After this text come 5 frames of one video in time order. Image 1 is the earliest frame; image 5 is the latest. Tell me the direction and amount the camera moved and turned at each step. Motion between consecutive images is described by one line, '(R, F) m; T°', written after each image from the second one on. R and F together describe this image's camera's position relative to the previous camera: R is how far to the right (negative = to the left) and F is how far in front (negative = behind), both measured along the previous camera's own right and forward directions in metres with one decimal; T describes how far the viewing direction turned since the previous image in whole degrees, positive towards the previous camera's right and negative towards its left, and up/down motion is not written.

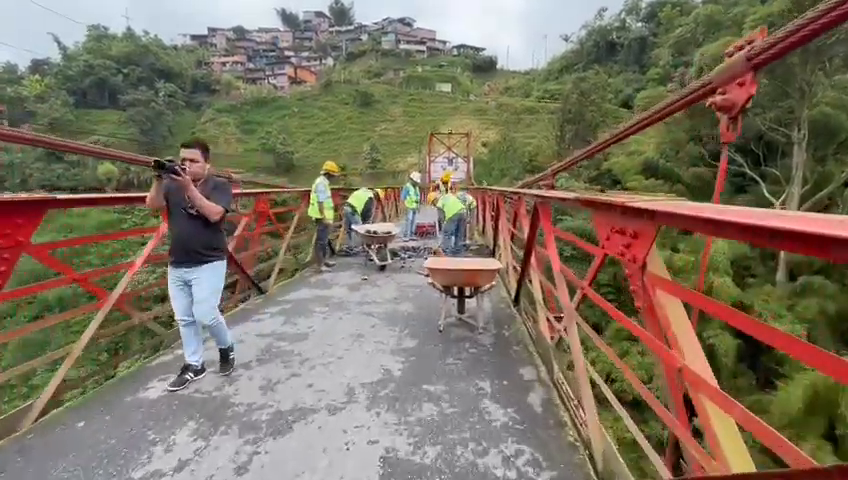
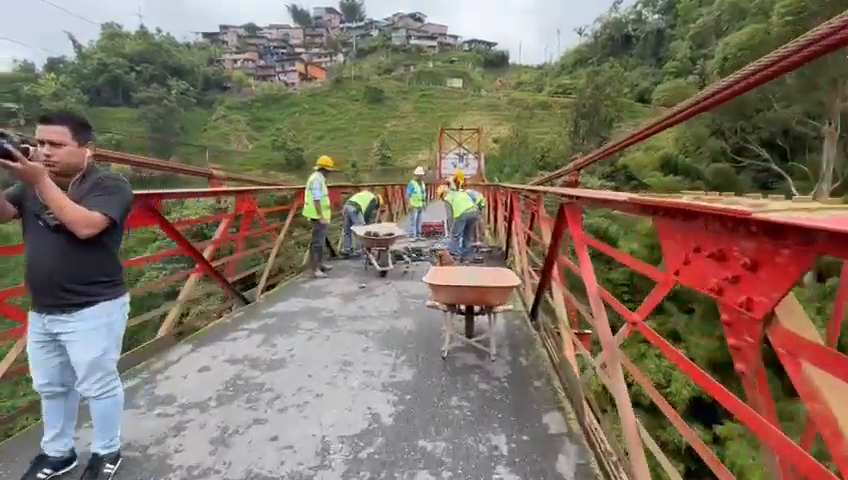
(+0.1, +0.6) m; -1°
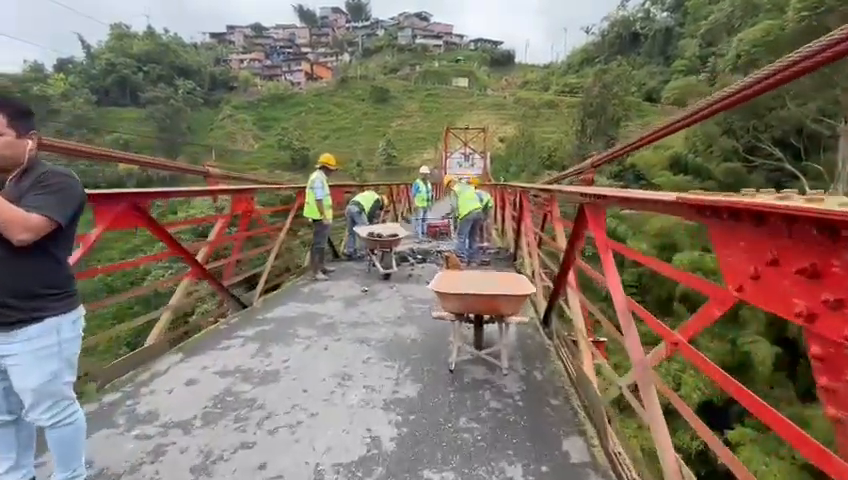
(0.0, +0.2) m; -1°
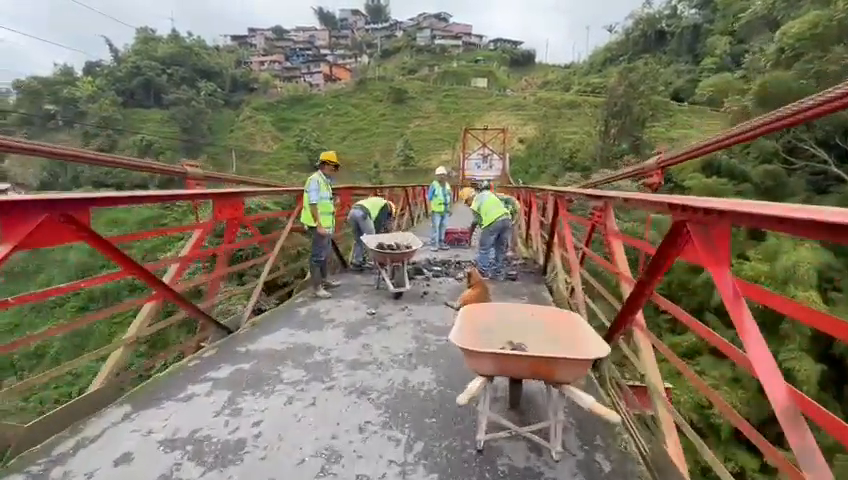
(0.0, +0.7) m; -2°
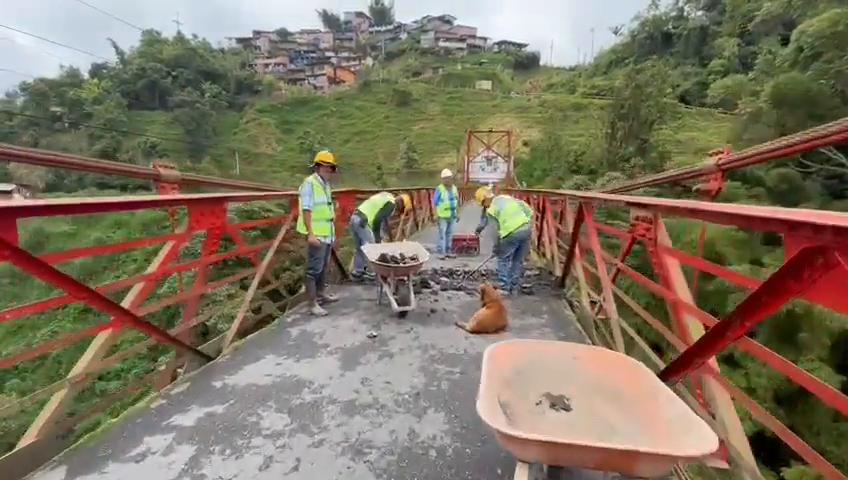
(0.0, +0.5) m; 0°
